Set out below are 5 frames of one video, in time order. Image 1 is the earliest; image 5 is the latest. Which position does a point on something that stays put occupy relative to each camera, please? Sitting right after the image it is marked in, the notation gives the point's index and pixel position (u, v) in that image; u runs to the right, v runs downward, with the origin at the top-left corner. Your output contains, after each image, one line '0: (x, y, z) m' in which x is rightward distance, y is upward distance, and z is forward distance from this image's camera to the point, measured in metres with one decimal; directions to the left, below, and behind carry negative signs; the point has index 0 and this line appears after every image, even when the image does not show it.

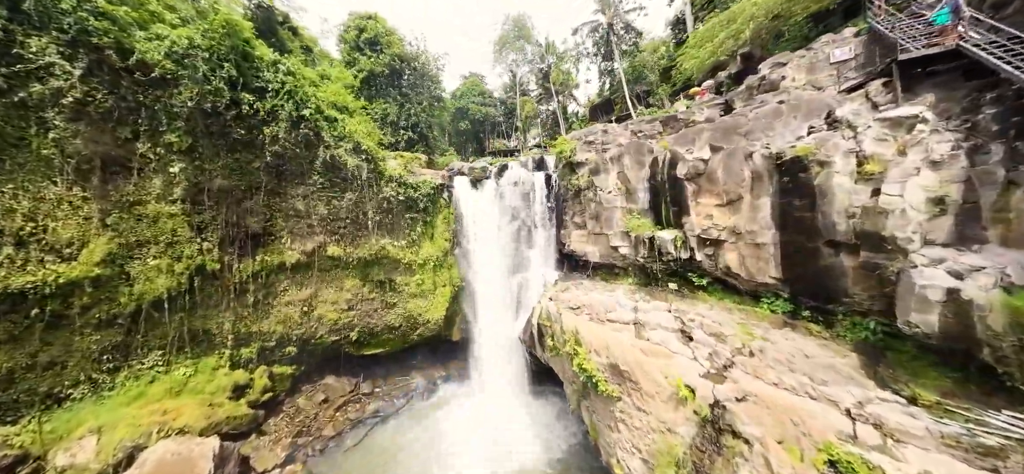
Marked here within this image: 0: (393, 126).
0: (-5.1, +4.8, +14.4) m
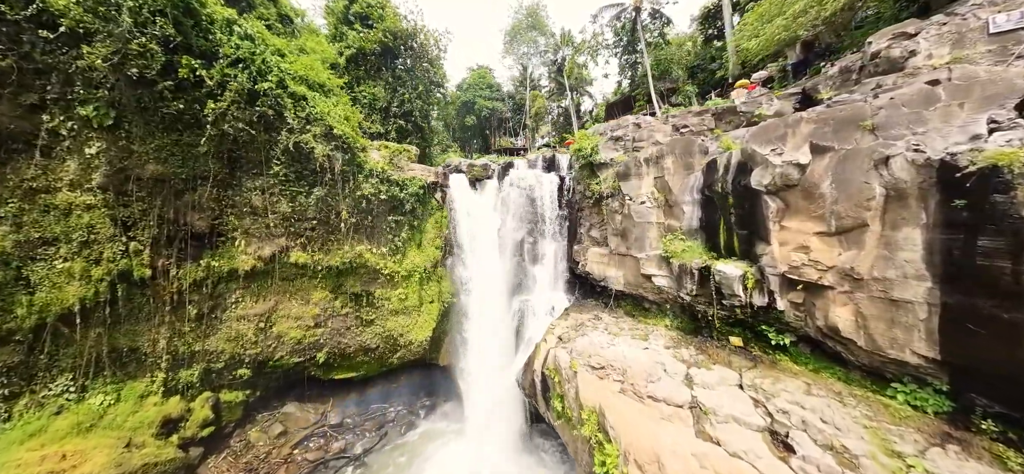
0: (-4.7, +4.7, +12.4) m
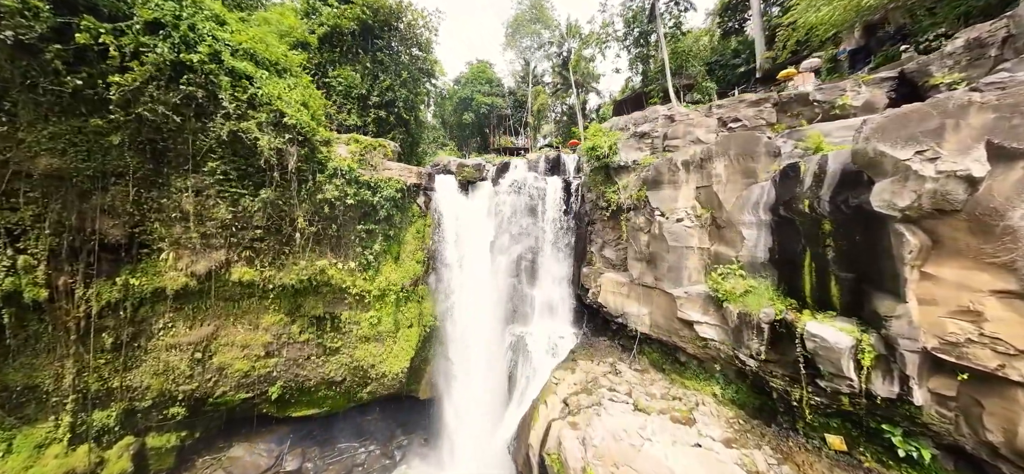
0: (-4.8, +4.4, +10.7) m
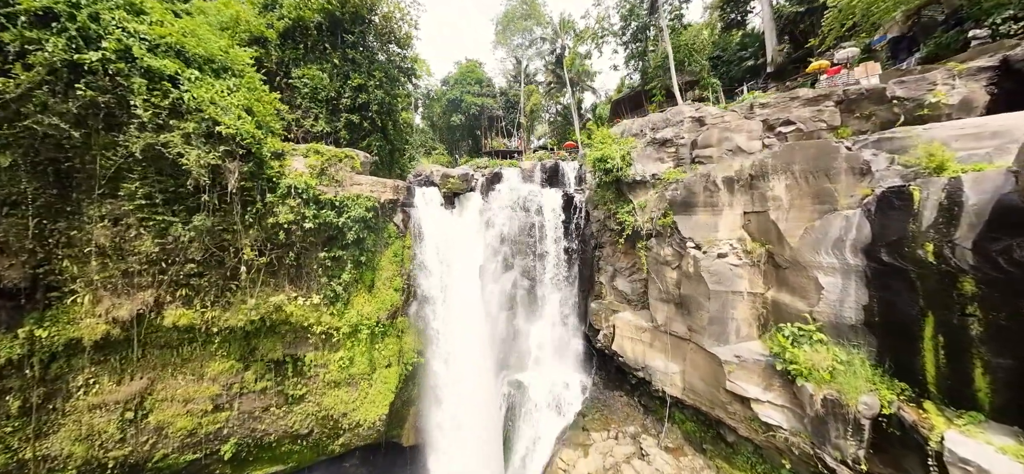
0: (-5.1, +3.7, +9.4) m
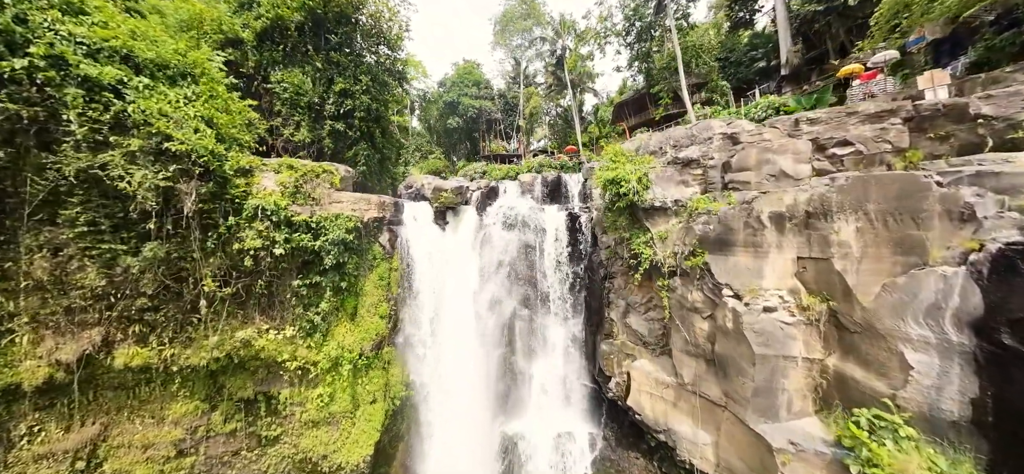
0: (-5.1, +3.3, +8.6) m
